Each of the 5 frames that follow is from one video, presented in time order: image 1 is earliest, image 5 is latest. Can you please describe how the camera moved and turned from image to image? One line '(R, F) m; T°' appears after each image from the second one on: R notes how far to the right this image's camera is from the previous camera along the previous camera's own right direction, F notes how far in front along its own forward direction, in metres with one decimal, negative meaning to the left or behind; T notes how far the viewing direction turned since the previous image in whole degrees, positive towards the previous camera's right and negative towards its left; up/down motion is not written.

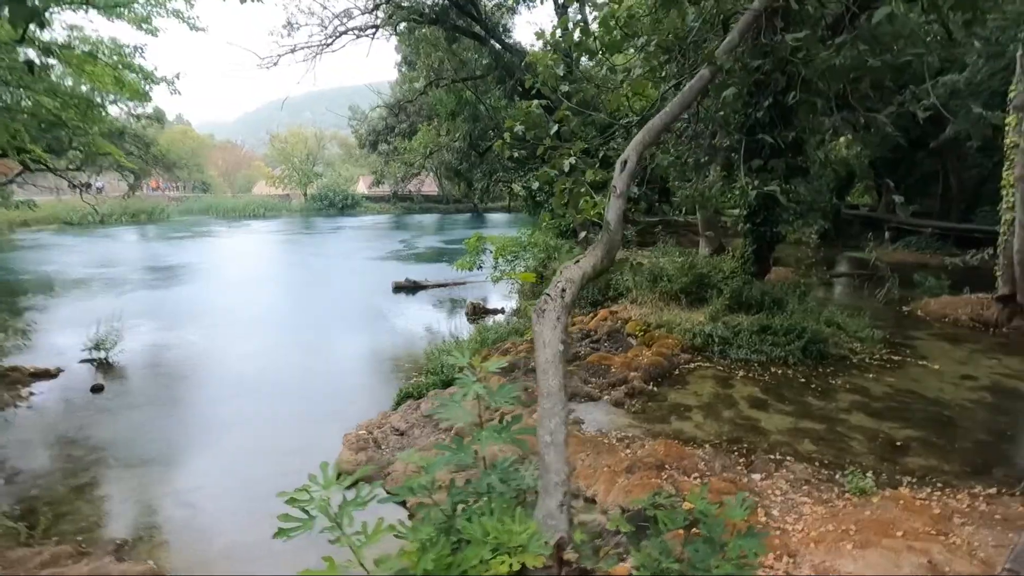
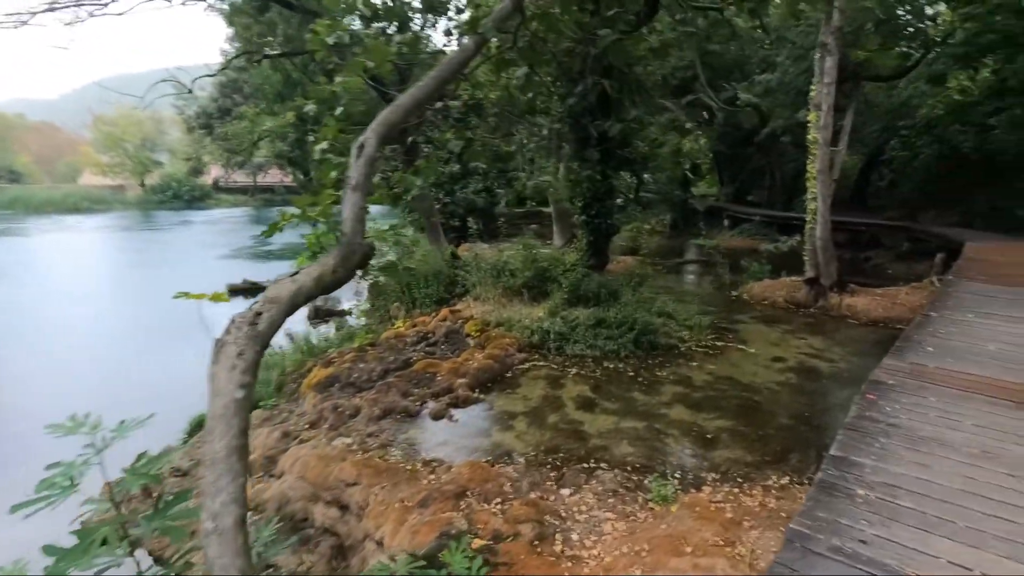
(+0.7, +0.5) m; +12°
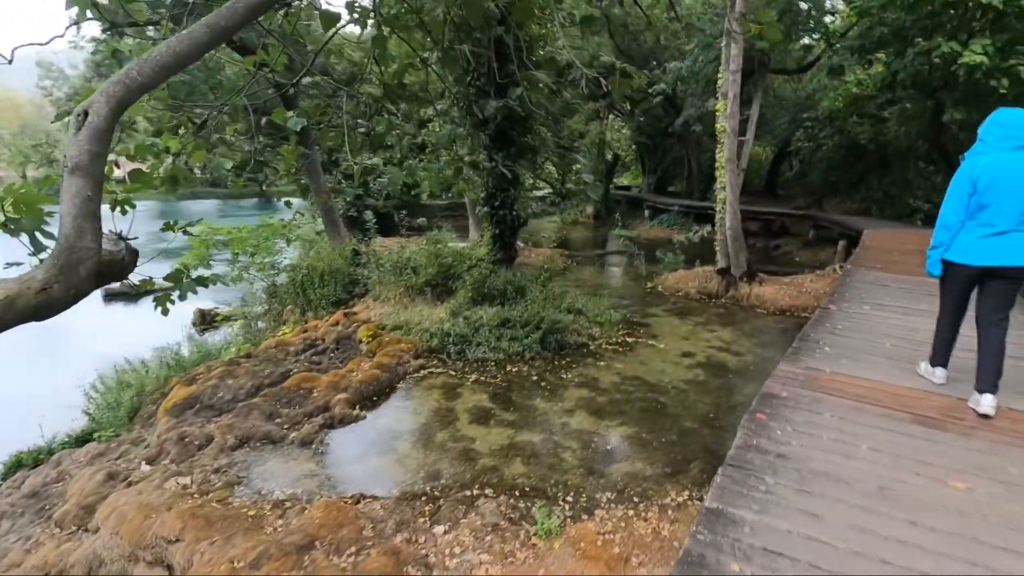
(+0.4, +0.5) m; +7°
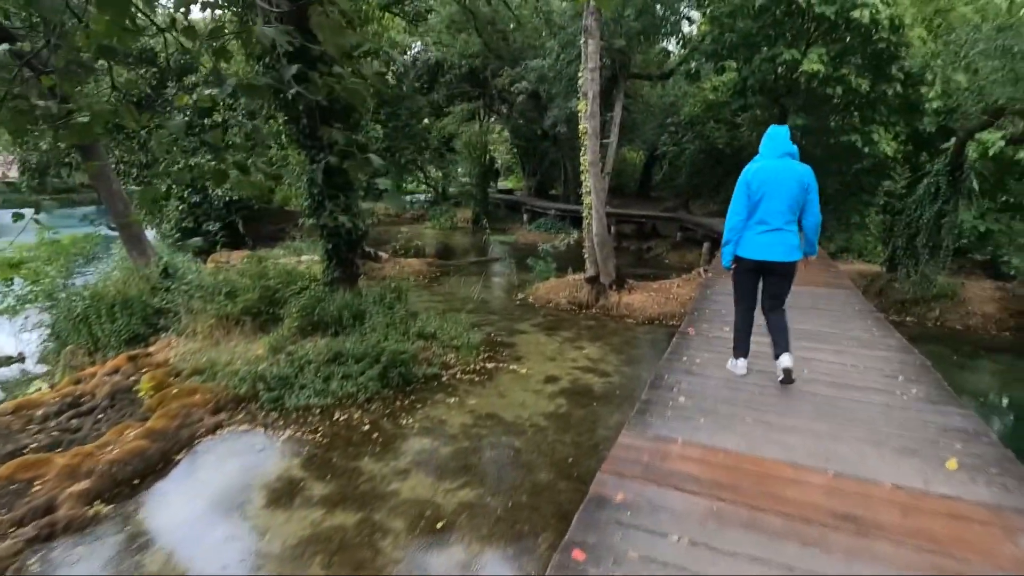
(+0.6, +0.8) m; +11°
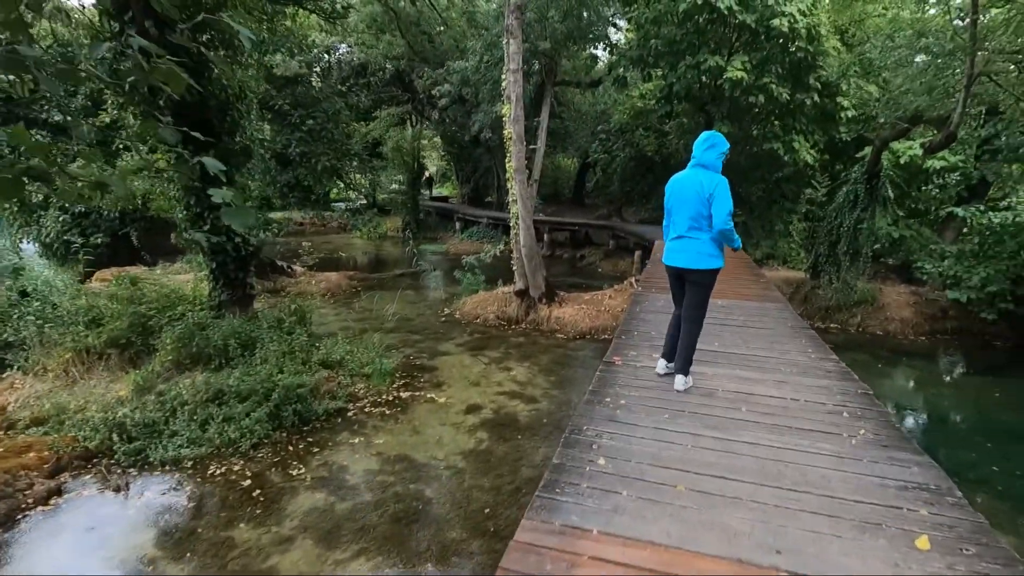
(+0.2, +0.5) m; +6°
